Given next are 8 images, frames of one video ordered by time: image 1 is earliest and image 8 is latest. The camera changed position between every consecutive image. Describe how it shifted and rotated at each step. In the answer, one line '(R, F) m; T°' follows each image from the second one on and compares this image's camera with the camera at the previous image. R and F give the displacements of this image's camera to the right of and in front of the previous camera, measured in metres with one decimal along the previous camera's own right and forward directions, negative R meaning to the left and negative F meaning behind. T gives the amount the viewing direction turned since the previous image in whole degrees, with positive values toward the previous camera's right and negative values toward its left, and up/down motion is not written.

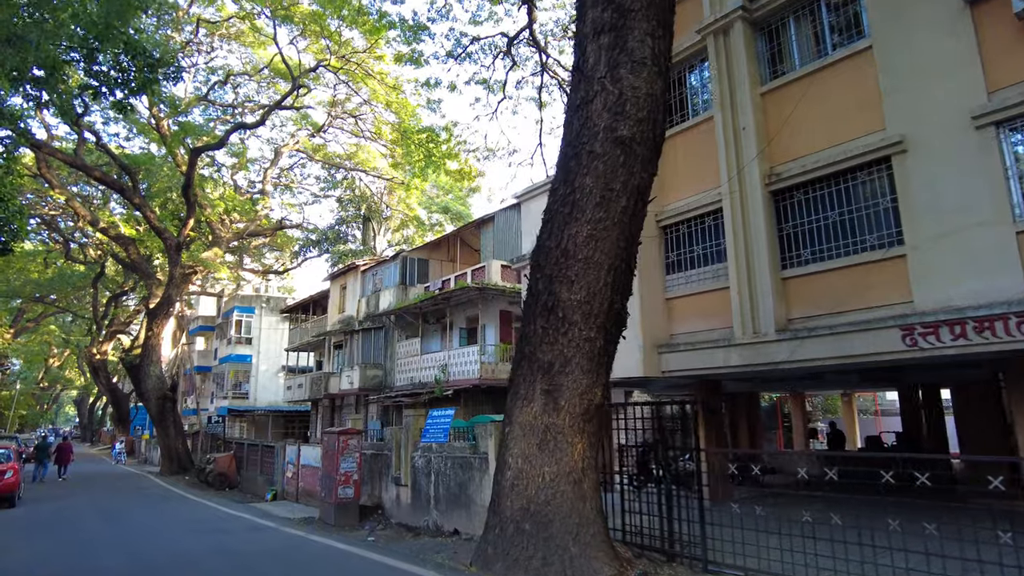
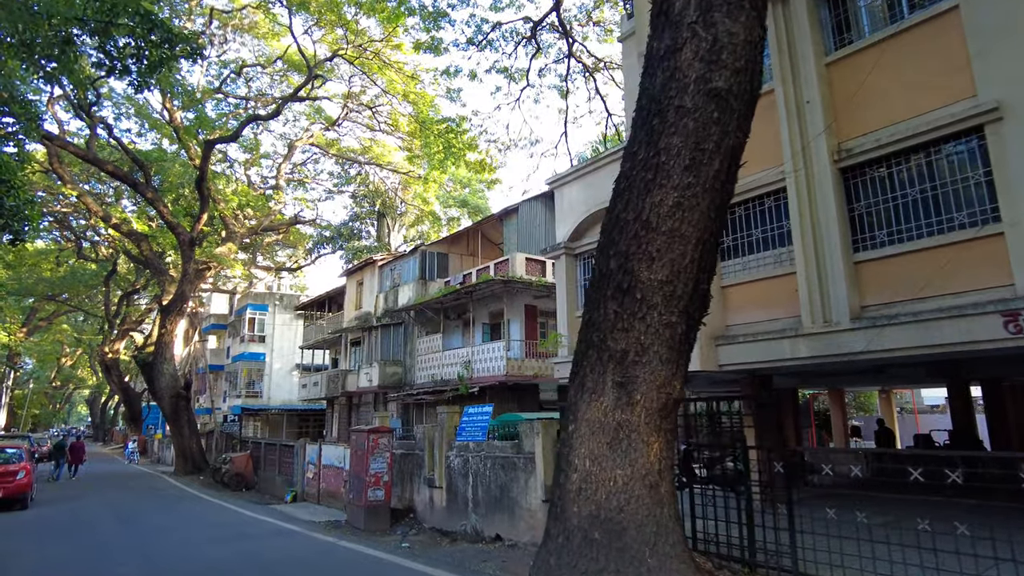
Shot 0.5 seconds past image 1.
(-0.5, +0.7) m; -1°
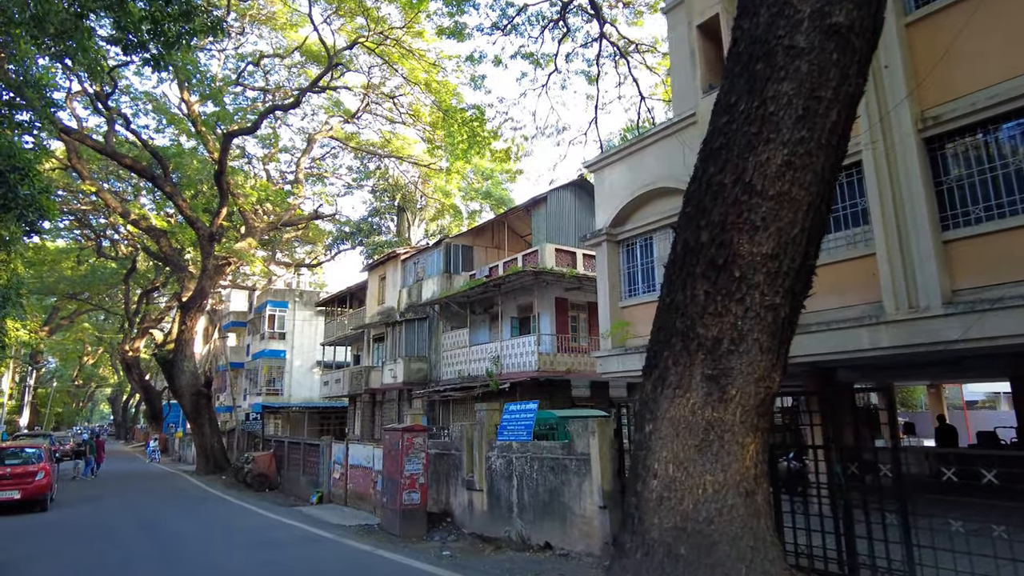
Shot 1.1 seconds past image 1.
(-0.4, +0.7) m; -1°
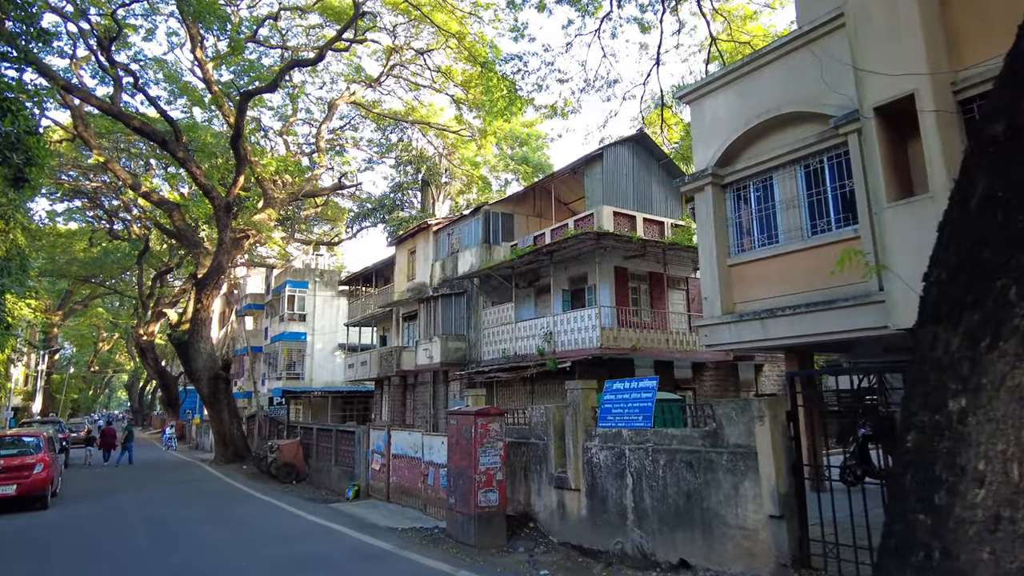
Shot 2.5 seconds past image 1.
(-1.0, +1.9) m; -1°
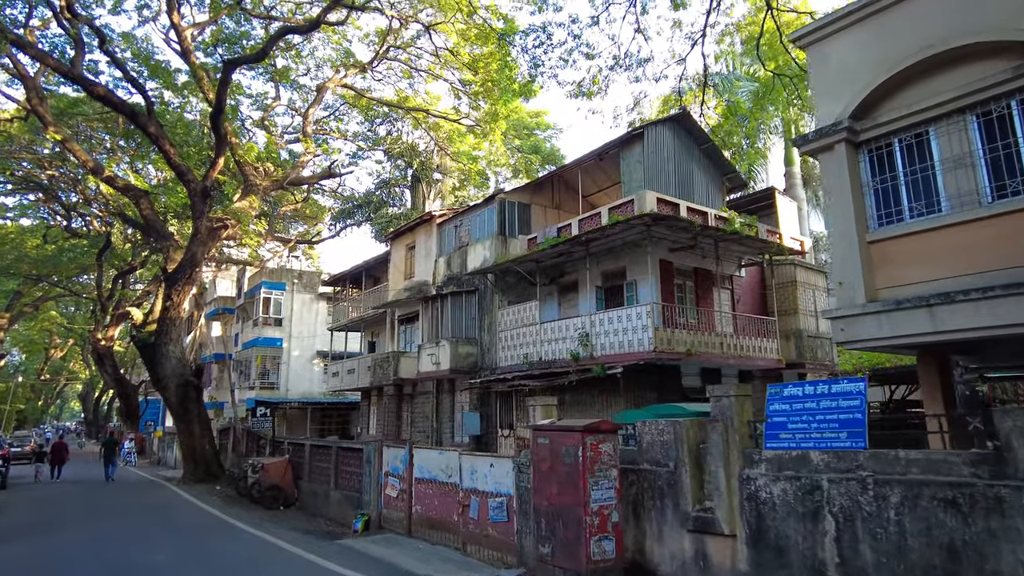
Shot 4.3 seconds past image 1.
(-1.3, +2.1) m; +3°
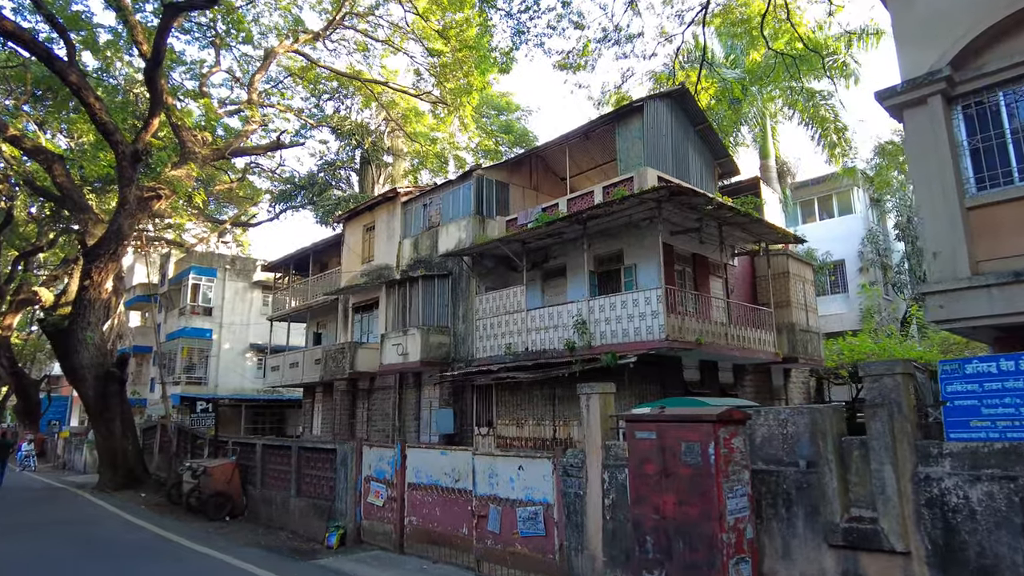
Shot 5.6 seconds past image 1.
(-1.1, +1.5) m; +6°
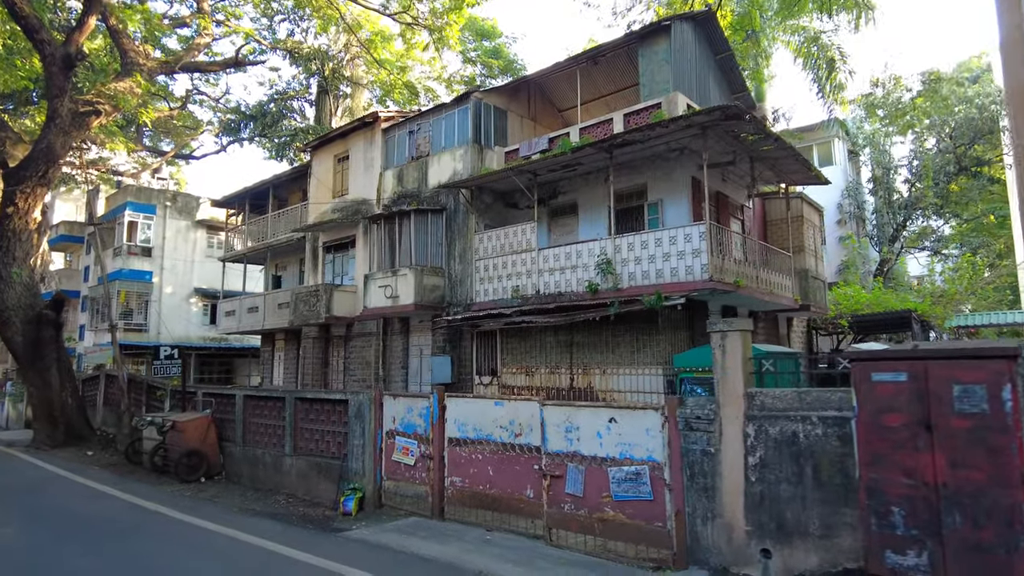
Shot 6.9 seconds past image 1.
(-1.4, +1.3) m; +6°
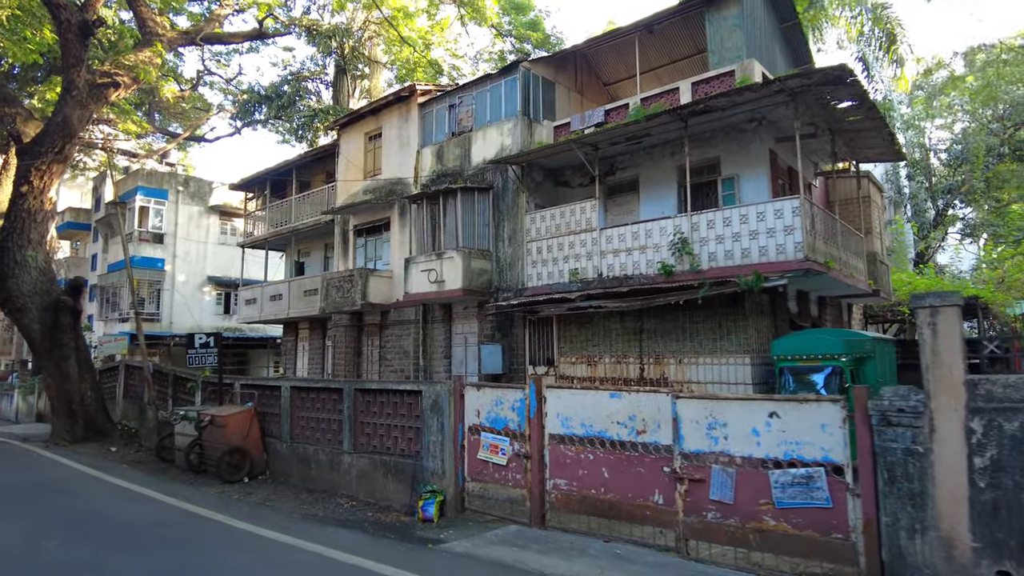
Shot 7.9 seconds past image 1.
(-1.1, +0.9) m; 0°
